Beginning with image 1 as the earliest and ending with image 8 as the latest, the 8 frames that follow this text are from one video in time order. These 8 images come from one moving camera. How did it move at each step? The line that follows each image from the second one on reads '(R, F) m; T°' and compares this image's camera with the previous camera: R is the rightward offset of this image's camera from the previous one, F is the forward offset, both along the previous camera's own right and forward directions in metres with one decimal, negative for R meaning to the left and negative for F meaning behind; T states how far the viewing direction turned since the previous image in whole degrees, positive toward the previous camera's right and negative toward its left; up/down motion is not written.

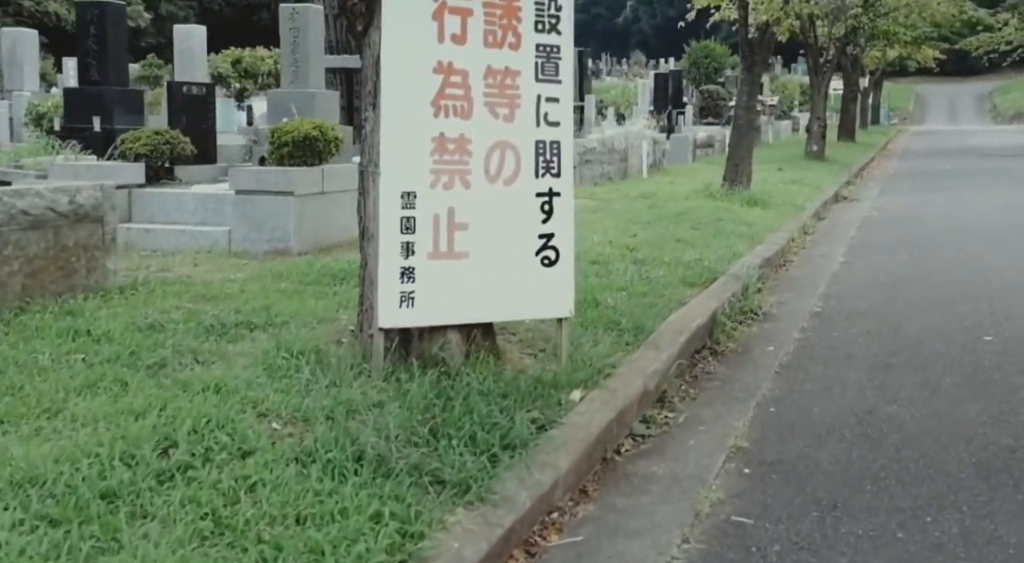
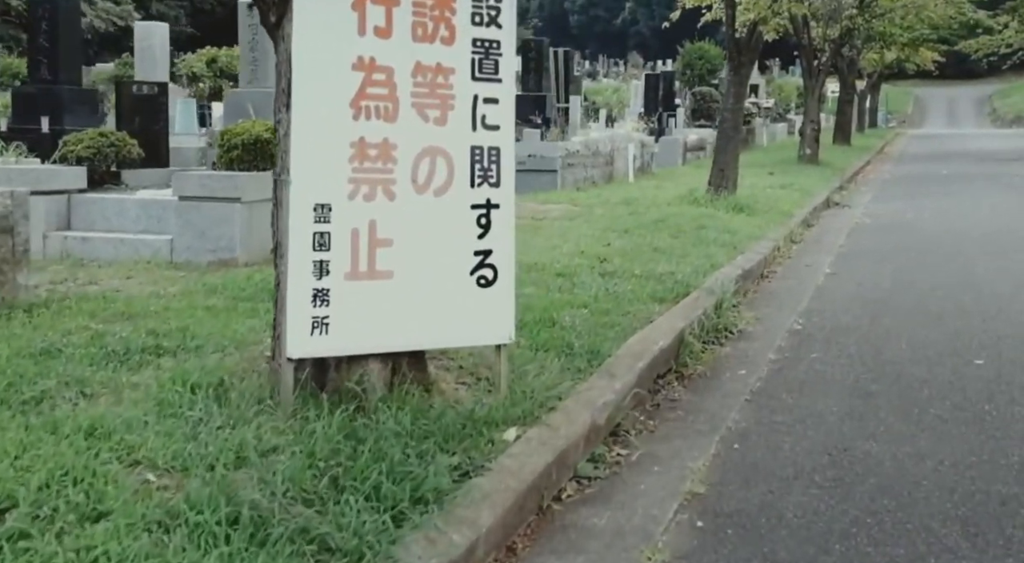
(+0.2, +0.6) m; 0°
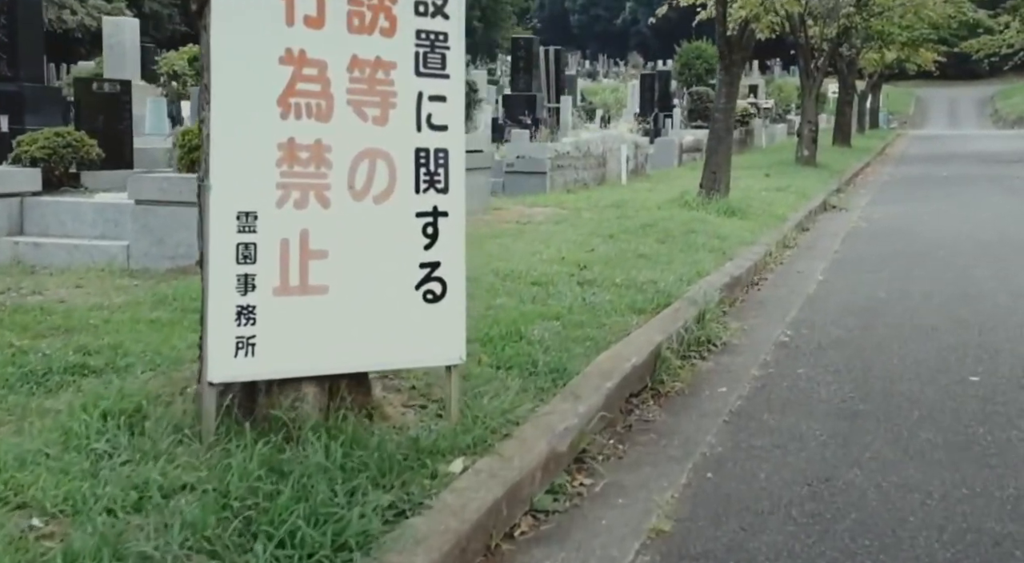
(+0.2, +0.4) m; 0°
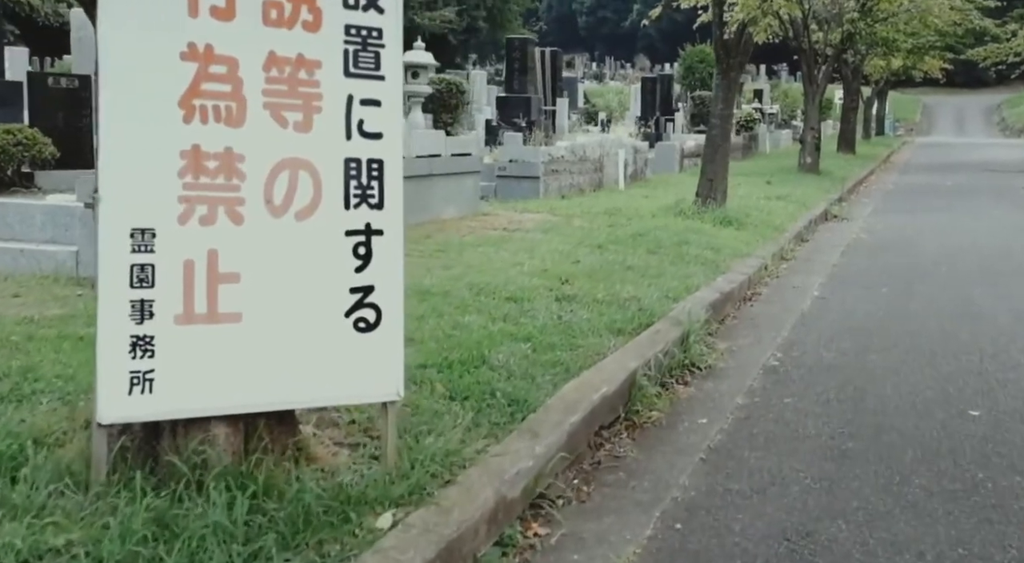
(+0.2, +0.5) m; 0°
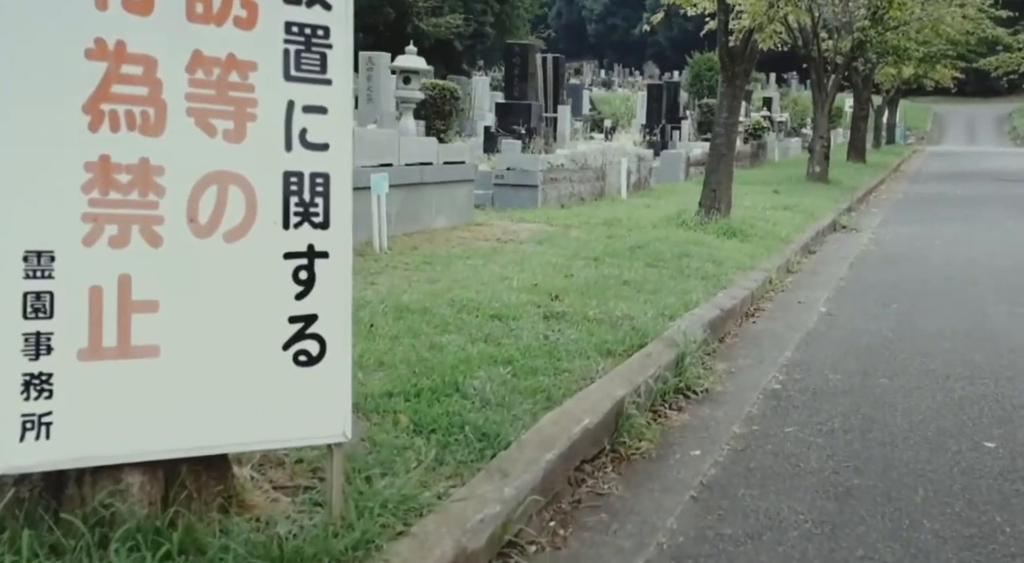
(+0.1, +0.4) m; 0°
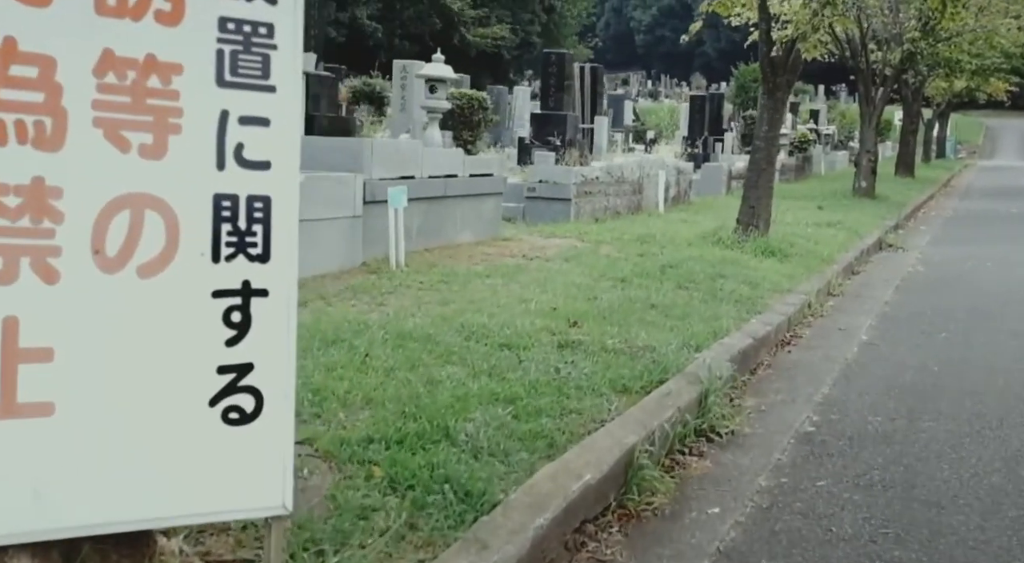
(+0.2, +0.6) m; -2°
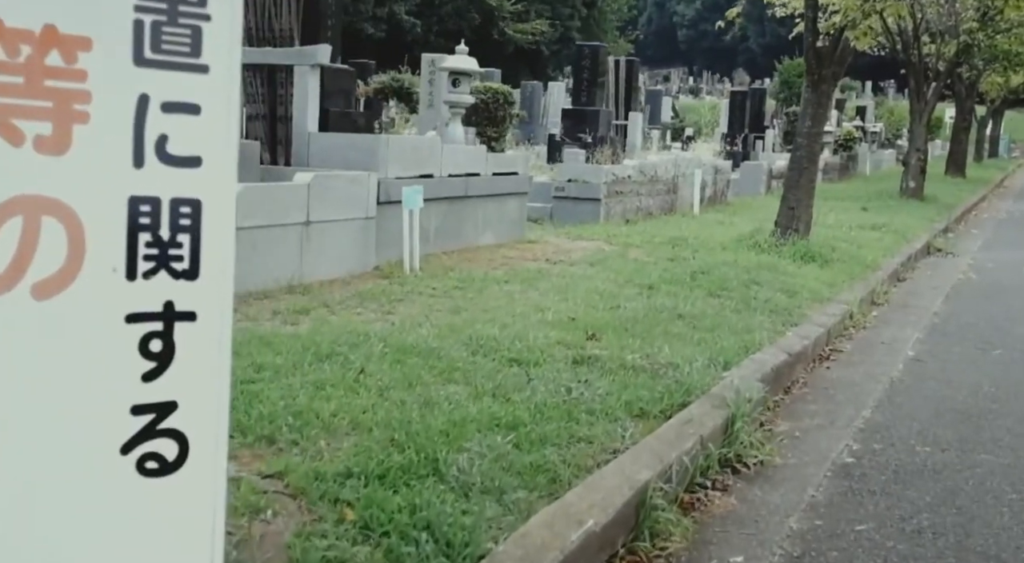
(+0.1, +0.5) m; -2°
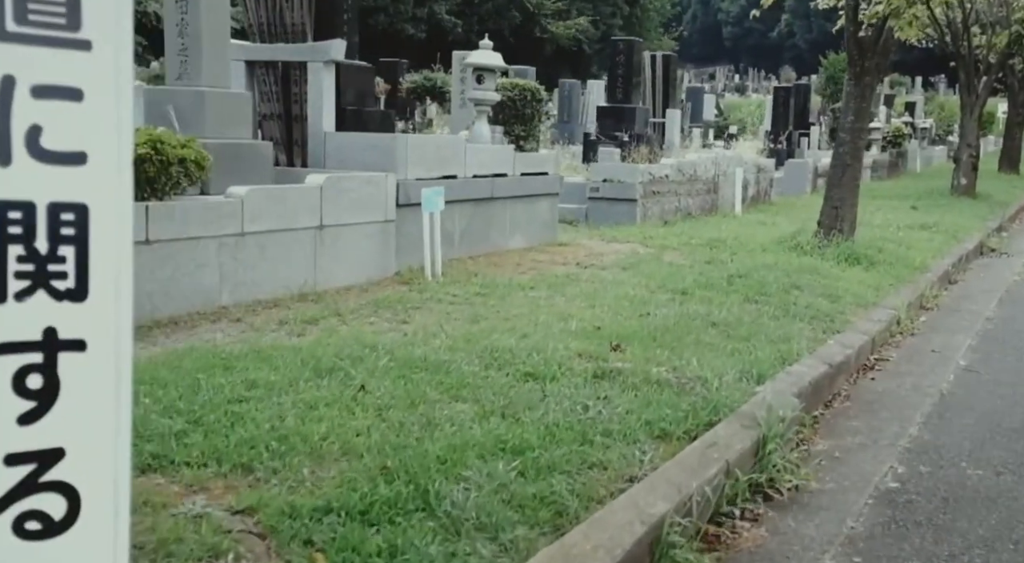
(+0.1, +0.4) m; -2°
